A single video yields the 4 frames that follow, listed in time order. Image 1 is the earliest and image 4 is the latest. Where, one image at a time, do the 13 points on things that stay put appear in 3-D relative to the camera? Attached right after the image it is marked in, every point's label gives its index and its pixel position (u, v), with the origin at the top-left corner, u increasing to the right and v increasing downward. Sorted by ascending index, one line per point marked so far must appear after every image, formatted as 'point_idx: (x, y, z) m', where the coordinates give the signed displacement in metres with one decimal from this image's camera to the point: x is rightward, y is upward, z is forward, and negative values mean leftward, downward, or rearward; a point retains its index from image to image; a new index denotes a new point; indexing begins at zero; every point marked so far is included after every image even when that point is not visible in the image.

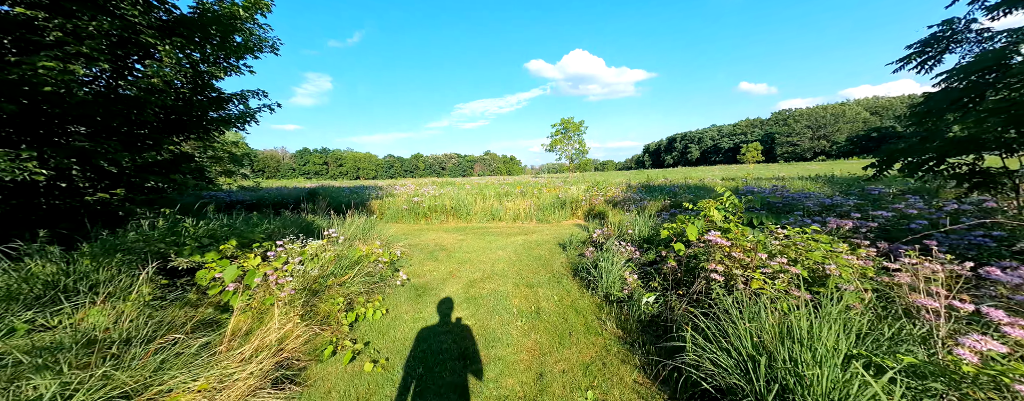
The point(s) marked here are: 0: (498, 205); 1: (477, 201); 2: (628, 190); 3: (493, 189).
0: (-0.5, -0.2, +9.7) m
1: (-1.1, -0.1, +9.9) m
2: (+4.0, +0.4, +10.6) m
3: (-0.8, +0.5, +13.8) m
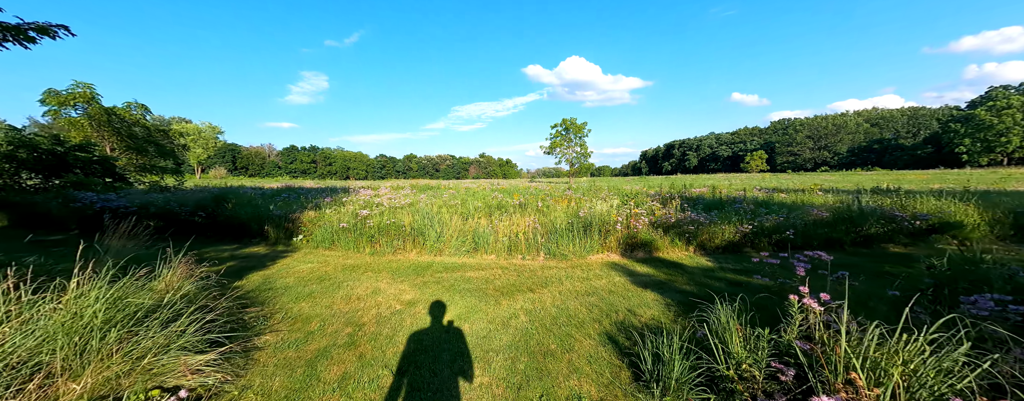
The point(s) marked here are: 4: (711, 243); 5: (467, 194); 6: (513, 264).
0: (-0.6, -0.6, +6.3) m
1: (-1.2, -0.5, +6.6) m
2: (+3.9, -0.1, +7.4) m
3: (-0.9, +0.1, +10.4) m
4: (+3.8, -0.8, +5.9) m
5: (-1.7, +0.2, +11.5) m
6: (0.0, -1.1, +5.4) m
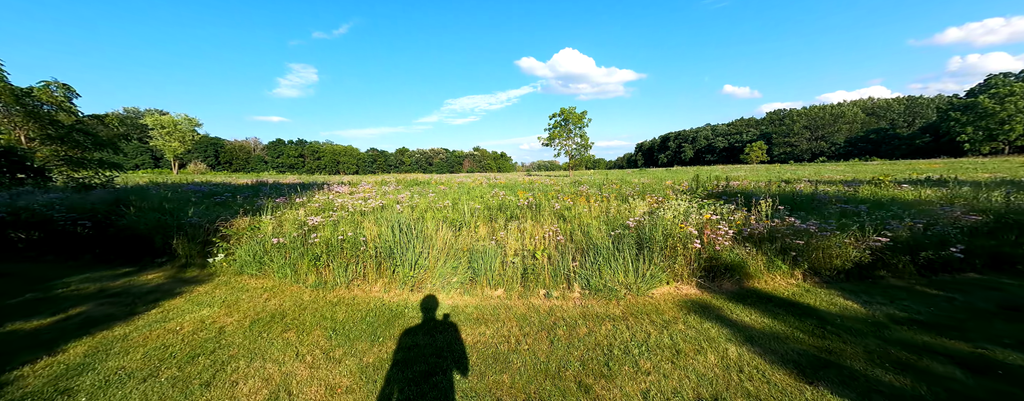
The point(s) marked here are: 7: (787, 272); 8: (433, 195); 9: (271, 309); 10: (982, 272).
0: (-0.4, -0.6, +4.2) m
1: (-1.0, -0.5, +4.5) m
2: (+4.1, -0.1, +5.4) m
3: (-0.8, +0.1, +8.3) m
4: (+4.0, -0.8, +3.9) m
5: (-1.6, +0.3, +9.4) m
6: (+0.2, -1.2, +3.4) m
7: (+3.5, -0.9, +3.8) m
8: (-2.3, +0.2, +8.8) m
9: (-2.8, -1.2, +3.5) m
10: (+5.9, -0.9, +3.9) m
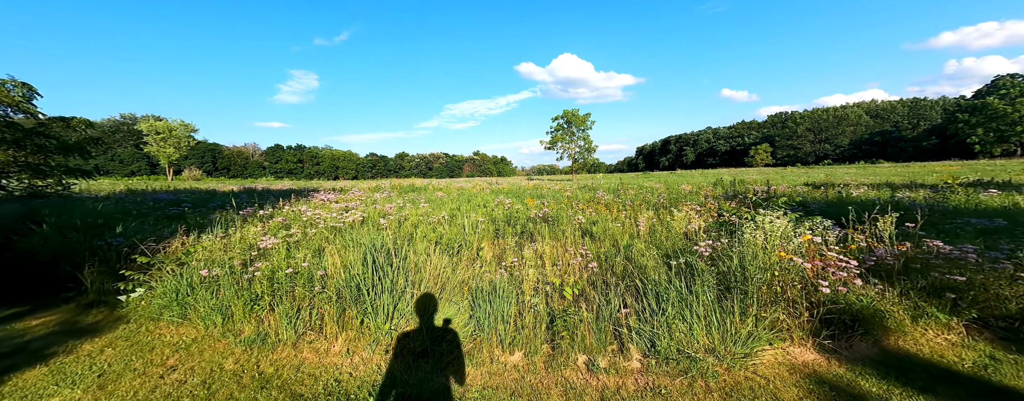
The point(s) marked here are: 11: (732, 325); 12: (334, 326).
0: (-0.2, -0.8, +3.0) m
1: (-0.8, -0.7, +3.2) m
2: (+4.3, -0.2, +4.1) m
3: (-0.6, -0.1, +7.1) m
4: (+4.2, -1.0, +2.6) m
5: (-1.4, 0.0, +8.2) m
6: (+0.4, -1.3, +2.1) m
7: (+3.6, -1.0, +2.6) m
8: (-2.1, -0.1, +7.5) m
9: (-2.6, -1.4, +2.3) m
10: (+6.1, -1.0, +2.6) m
11: (+1.7, -1.0, +2.4) m
12: (-1.7, -1.2, +2.9) m
